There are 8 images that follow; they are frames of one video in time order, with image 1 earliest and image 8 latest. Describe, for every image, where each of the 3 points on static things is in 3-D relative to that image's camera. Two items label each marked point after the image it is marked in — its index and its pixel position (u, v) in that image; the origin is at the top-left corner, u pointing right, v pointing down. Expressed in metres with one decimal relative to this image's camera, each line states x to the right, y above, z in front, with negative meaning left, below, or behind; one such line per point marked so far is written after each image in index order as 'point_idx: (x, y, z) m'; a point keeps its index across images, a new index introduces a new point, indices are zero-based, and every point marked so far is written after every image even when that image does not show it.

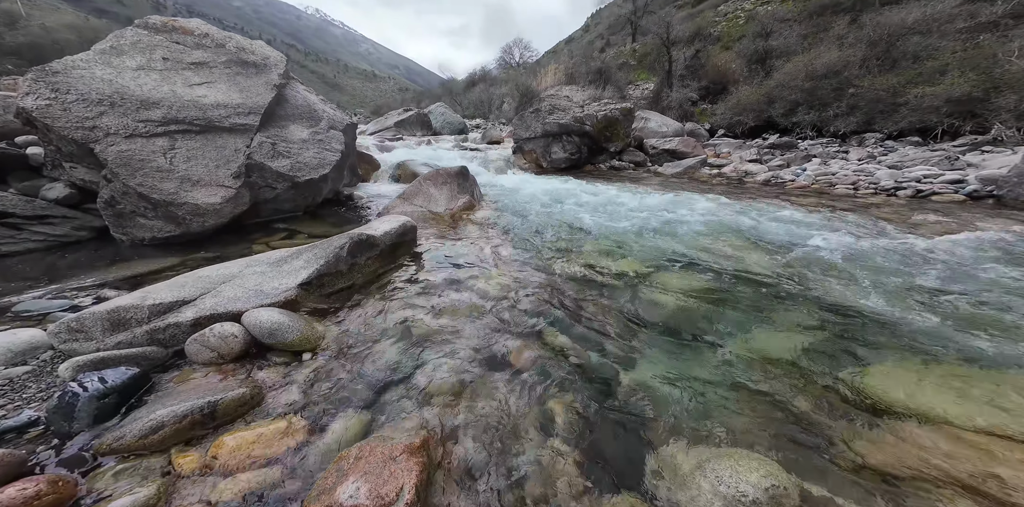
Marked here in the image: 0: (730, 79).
0: (+12.0, +10.1, +19.6) m
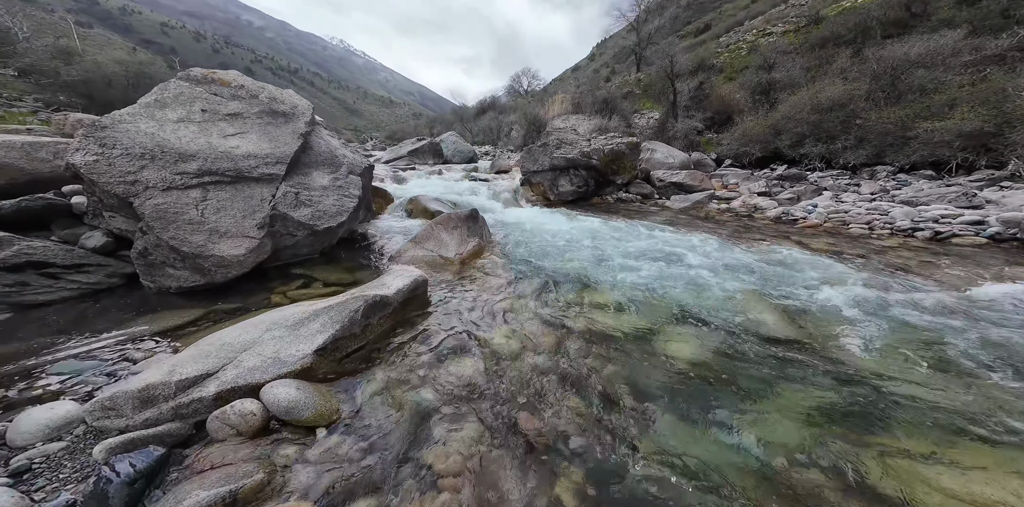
0: (+12.6, +8.4, +20.0) m
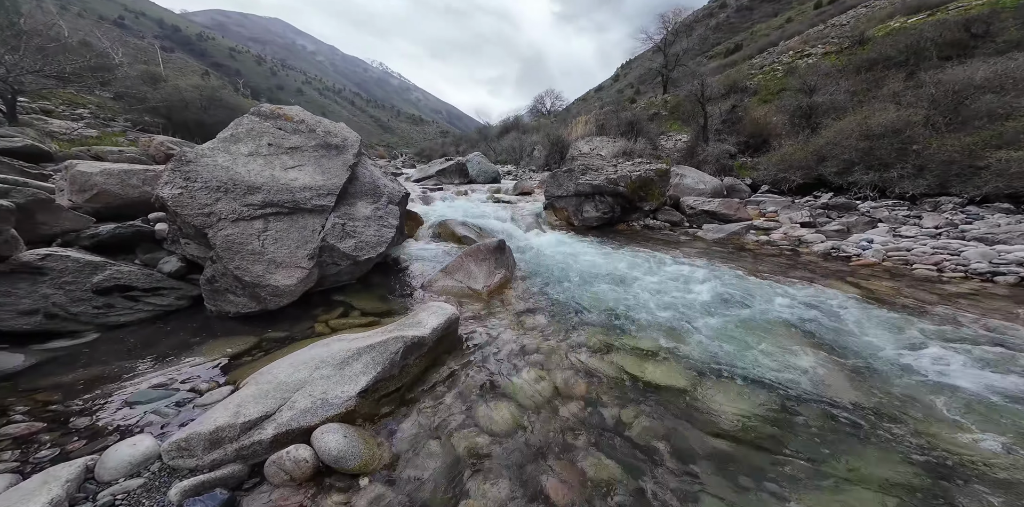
0: (+14.5, +6.7, +19.4) m
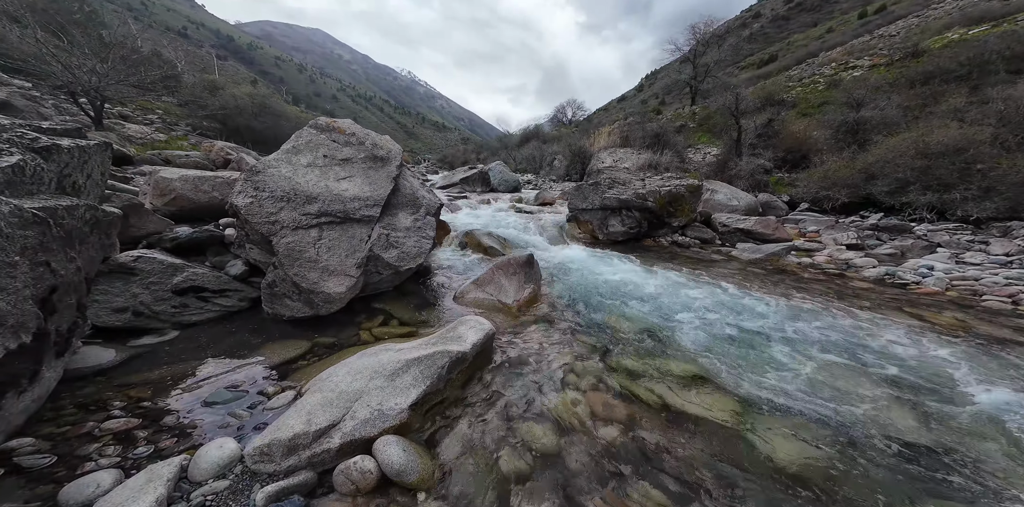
0: (+16.2, +5.6, +18.6) m
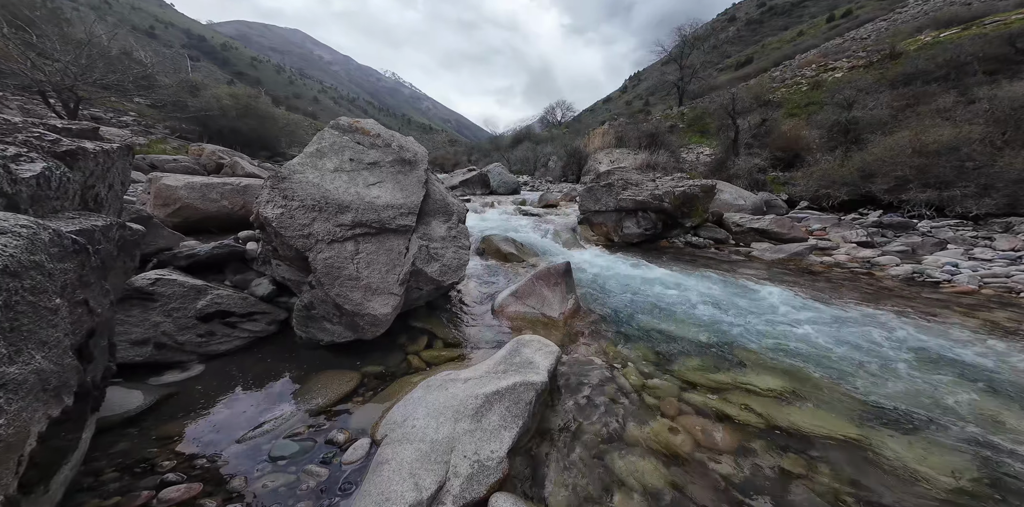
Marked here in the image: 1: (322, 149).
0: (+16.2, +5.7, +18.9) m
1: (-2.7, +1.5, +4.8) m
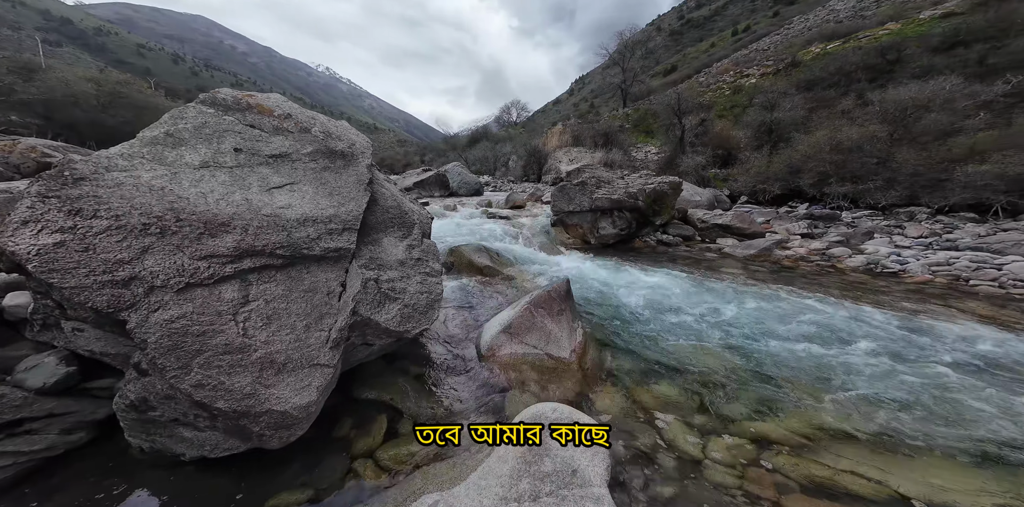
0: (+13.3, +6.2, +19.9) m
1: (-2.9, +1.1, +3.0) m
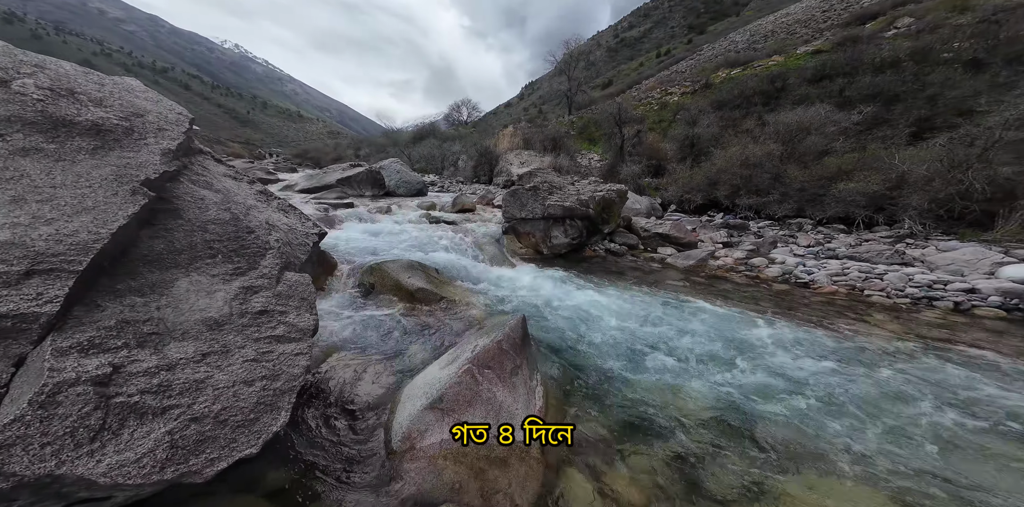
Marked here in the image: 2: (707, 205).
0: (+9.3, +5.9, +20.9) m
1: (-3.2, +0.7, +1.1) m
2: (+9.7, +2.4, +16.8) m
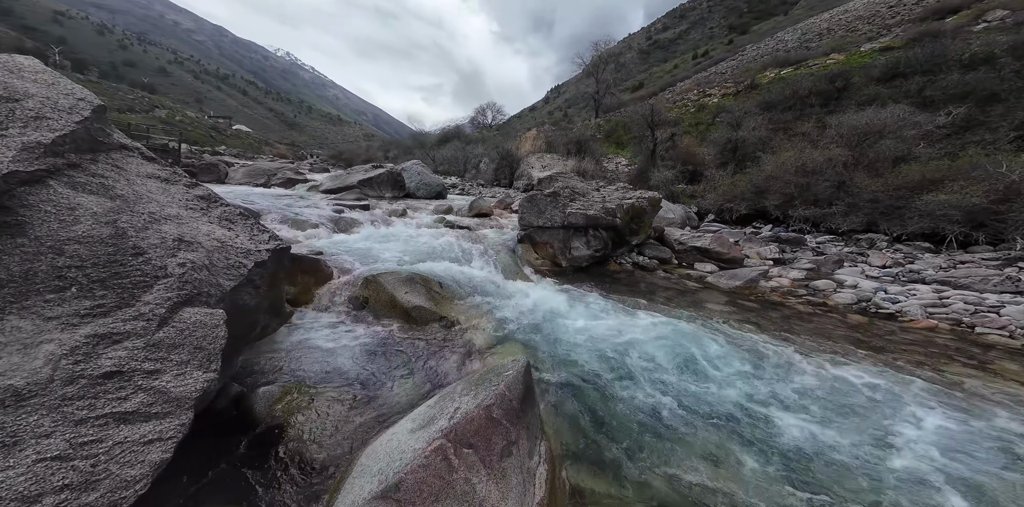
0: (+11.1, +5.1, +18.9) m
1: (-3.6, +0.6, +0.4) m
2: (+10.9, +1.6, +14.7) m
